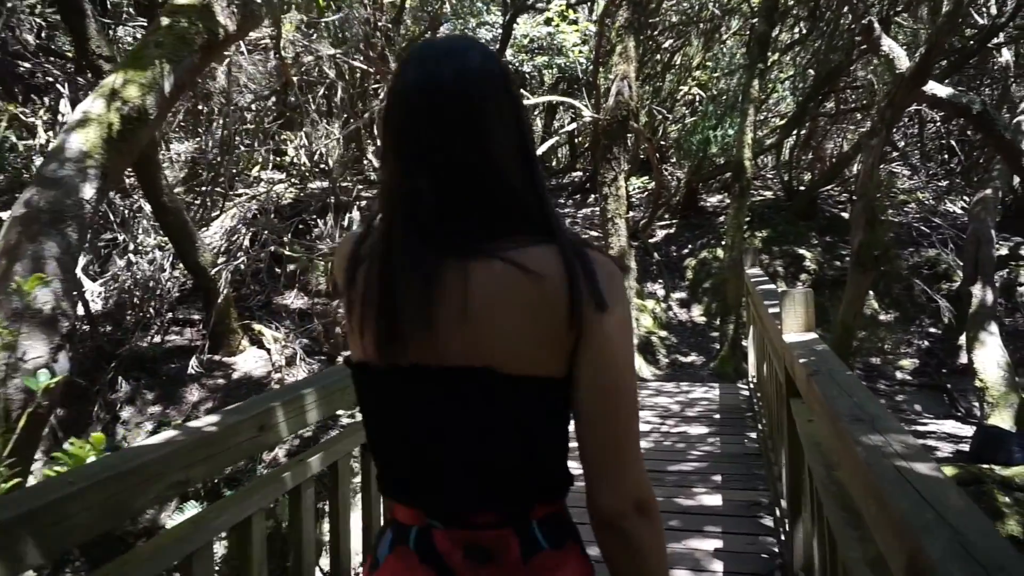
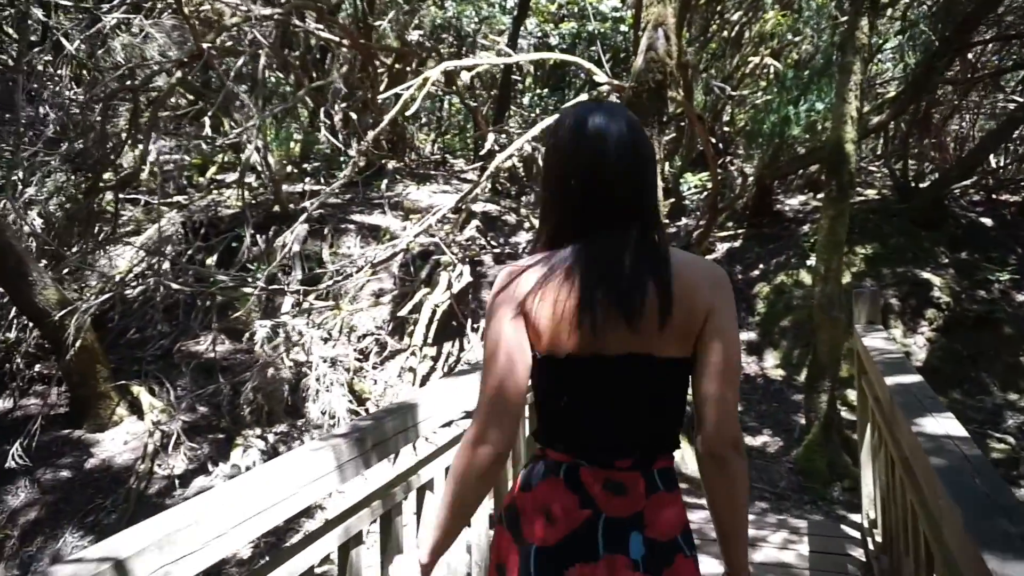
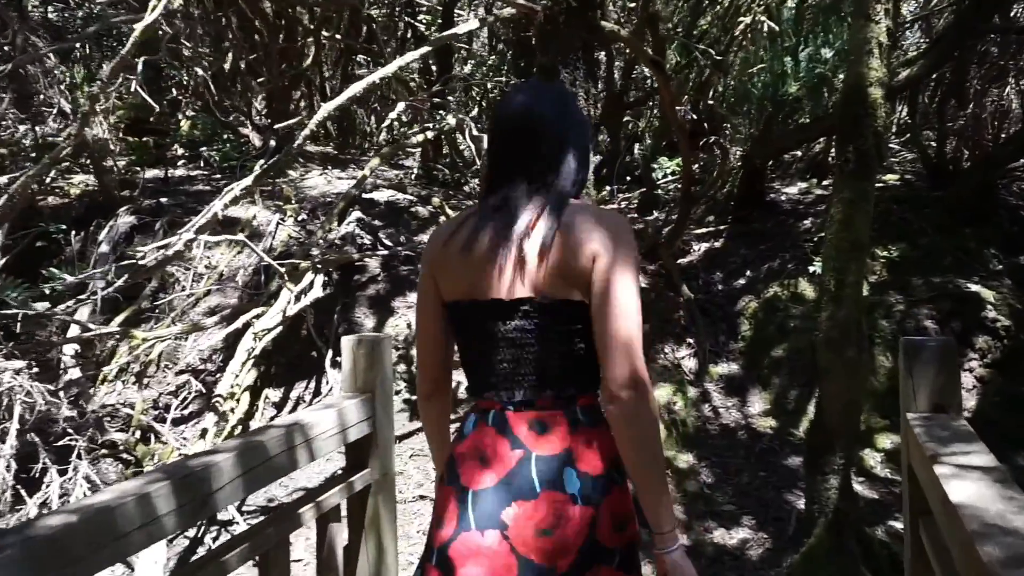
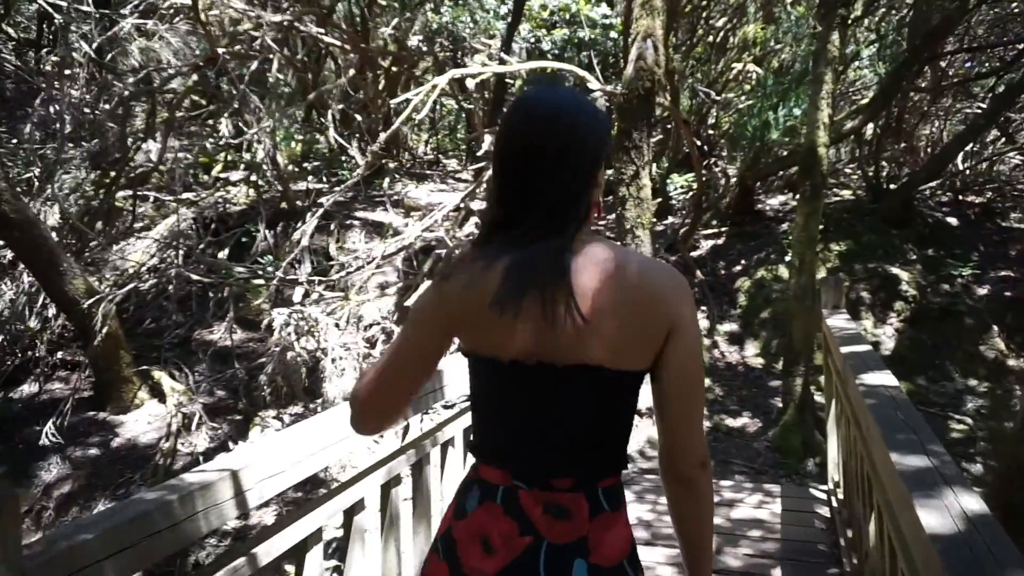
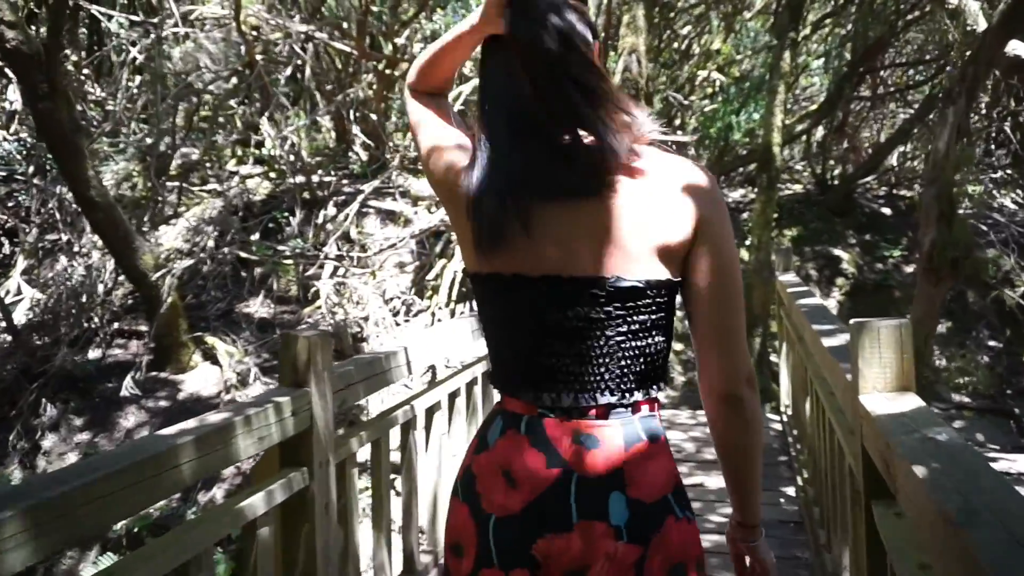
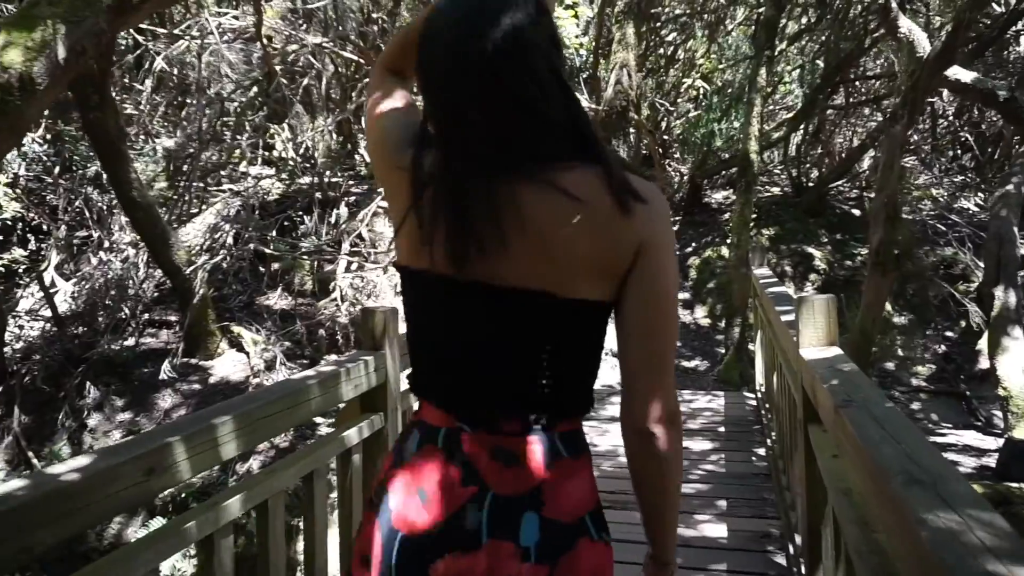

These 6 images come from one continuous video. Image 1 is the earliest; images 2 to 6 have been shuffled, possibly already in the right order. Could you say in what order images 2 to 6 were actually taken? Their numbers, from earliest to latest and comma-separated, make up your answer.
6, 5, 4, 2, 3
